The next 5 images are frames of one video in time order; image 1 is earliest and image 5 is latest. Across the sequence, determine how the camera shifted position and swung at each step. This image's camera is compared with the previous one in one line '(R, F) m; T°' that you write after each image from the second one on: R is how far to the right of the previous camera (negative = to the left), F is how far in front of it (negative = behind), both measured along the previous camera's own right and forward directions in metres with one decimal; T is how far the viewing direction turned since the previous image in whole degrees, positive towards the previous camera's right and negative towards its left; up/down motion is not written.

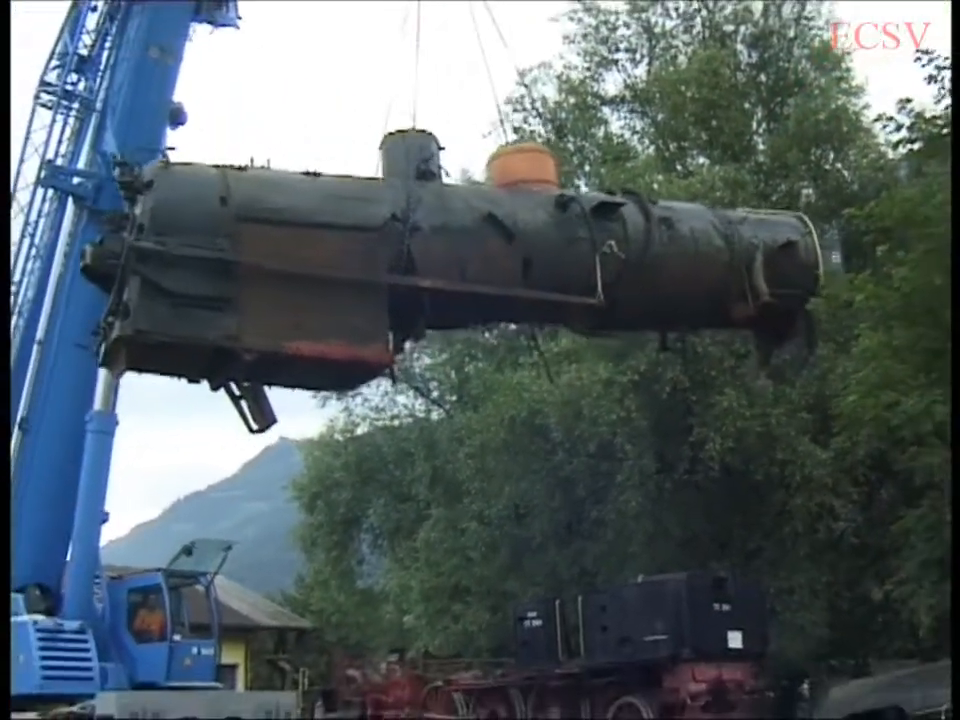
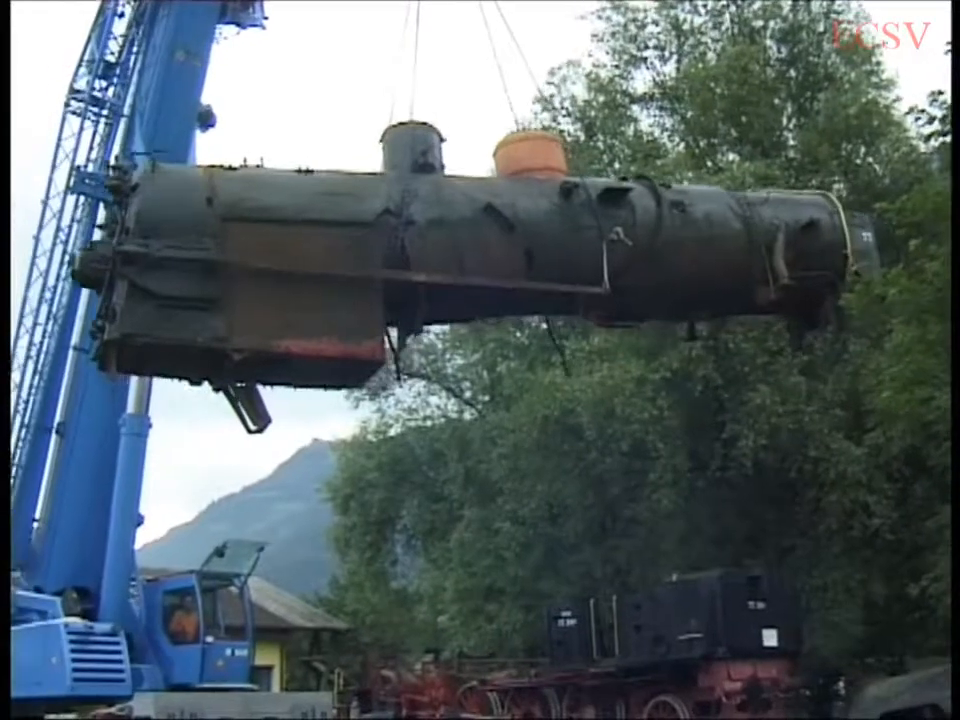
(+0.1, 0.0) m; -2°
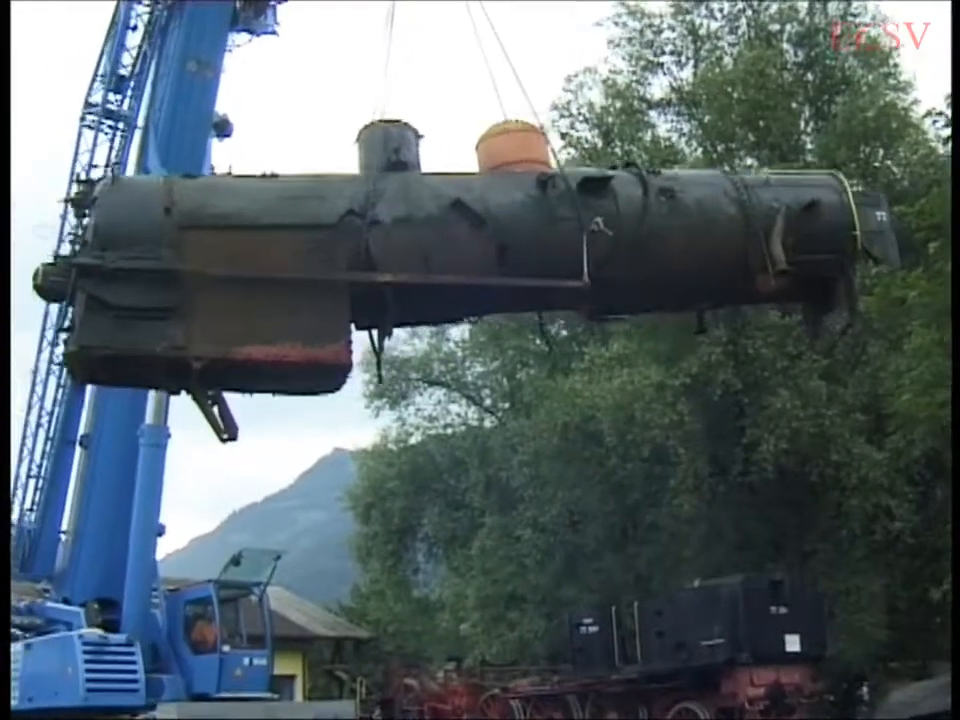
(+0.1, 0.0) m; -1°
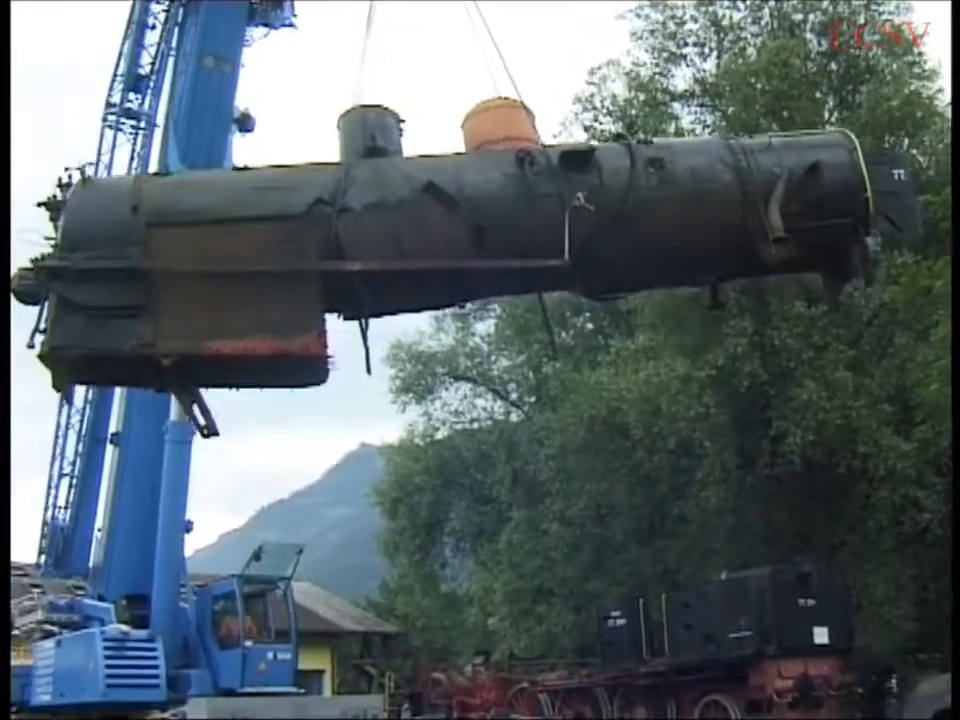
(+0.1, 0.0) m; -1°
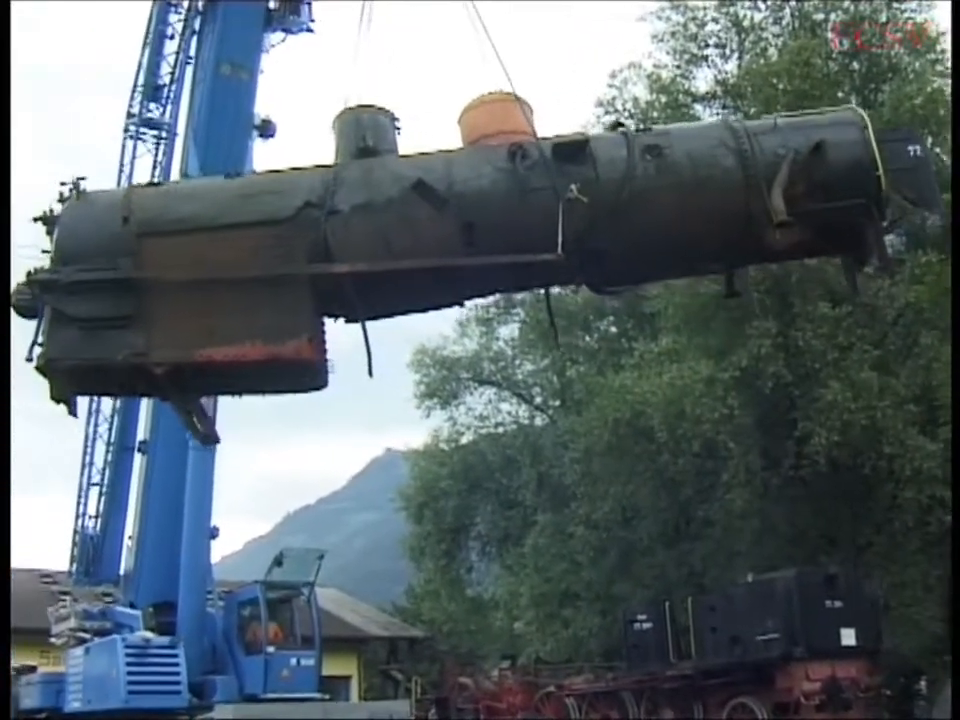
(+0.1, 0.0) m; -1°
